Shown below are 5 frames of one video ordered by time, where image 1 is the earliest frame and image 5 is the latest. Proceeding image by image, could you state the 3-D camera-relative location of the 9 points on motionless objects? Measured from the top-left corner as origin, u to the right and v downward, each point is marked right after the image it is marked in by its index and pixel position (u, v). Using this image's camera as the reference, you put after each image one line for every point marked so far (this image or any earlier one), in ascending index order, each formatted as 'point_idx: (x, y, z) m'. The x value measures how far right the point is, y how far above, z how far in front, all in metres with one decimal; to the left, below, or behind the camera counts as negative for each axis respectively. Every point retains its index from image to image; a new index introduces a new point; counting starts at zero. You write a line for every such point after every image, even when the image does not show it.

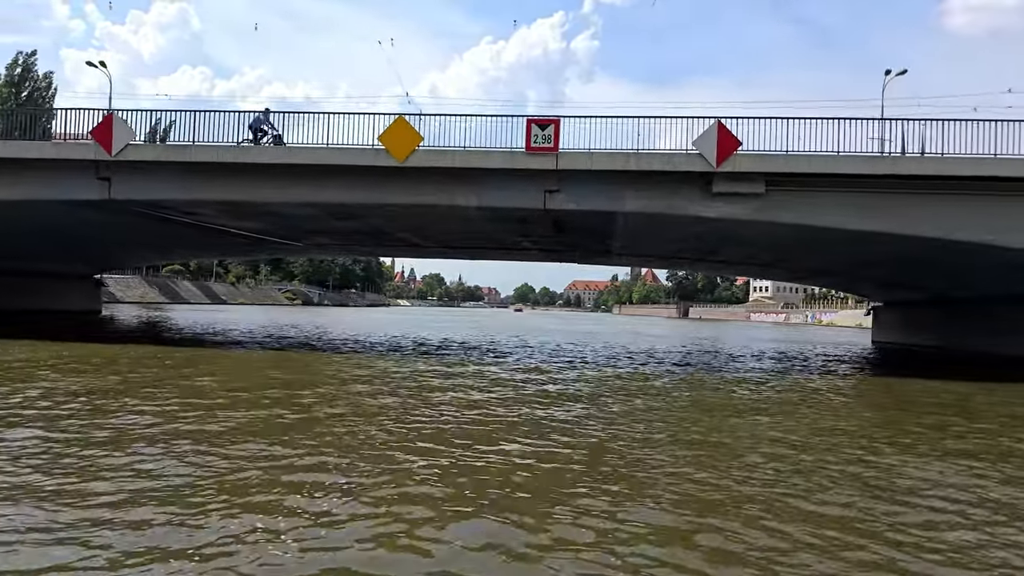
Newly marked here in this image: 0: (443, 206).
0: (-1.7, +2.0, +16.4) m
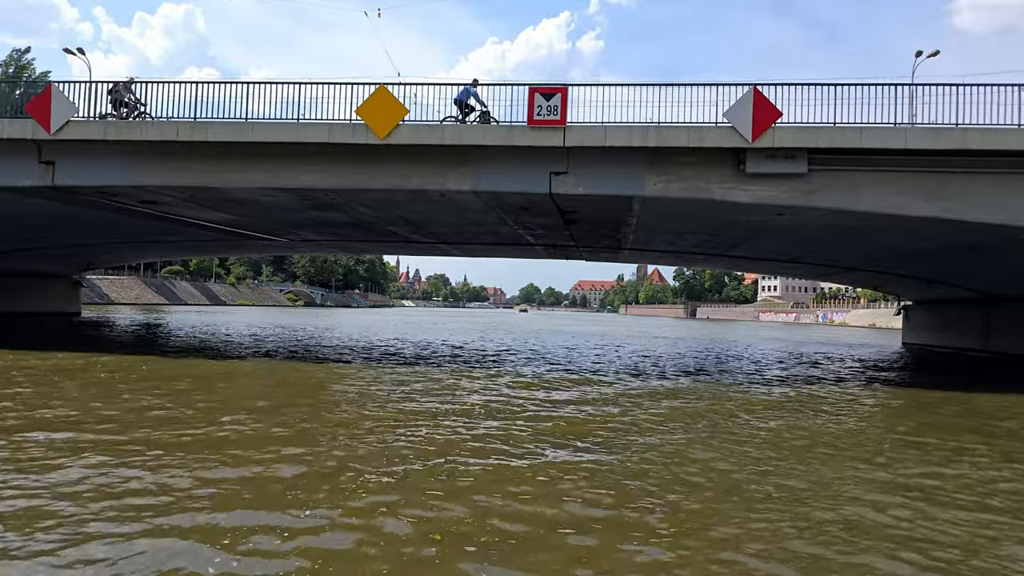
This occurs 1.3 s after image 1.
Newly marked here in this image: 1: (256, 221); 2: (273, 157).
0: (-1.7, +2.0, +14.2) m
1: (-7.3, +1.9, +19.5) m
2: (-4.9, +2.7, +14.1) m
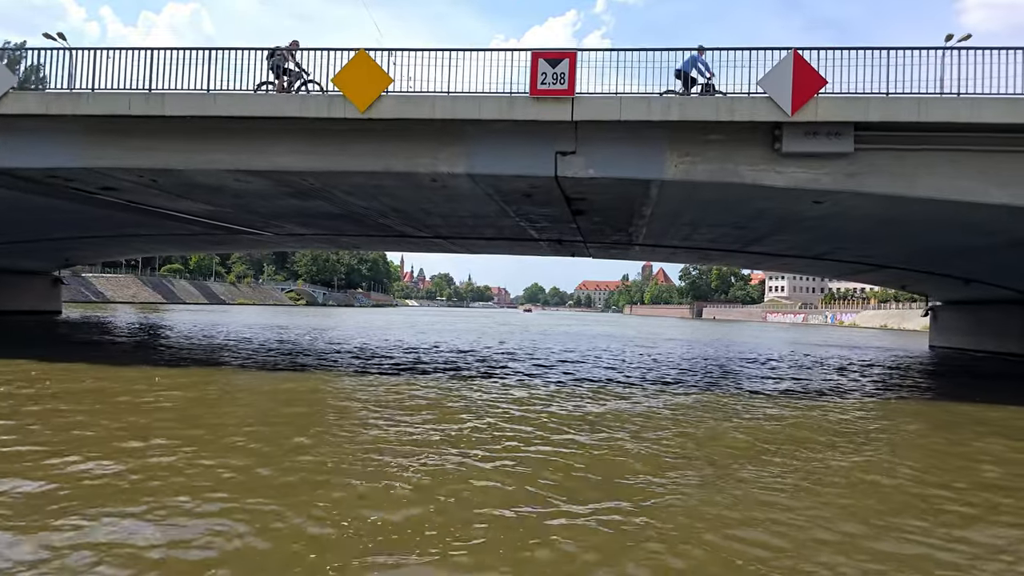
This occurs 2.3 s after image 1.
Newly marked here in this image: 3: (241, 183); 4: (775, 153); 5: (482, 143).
0: (-1.6, +2.1, +12.5) m
1: (-7.3, +2.0, +17.8) m
2: (-4.9, +2.8, +12.4) m
3: (-5.5, +2.1, +13.8) m
4: (+4.5, +2.3, +11.8) m
5: (-0.5, +2.6, +12.2) m
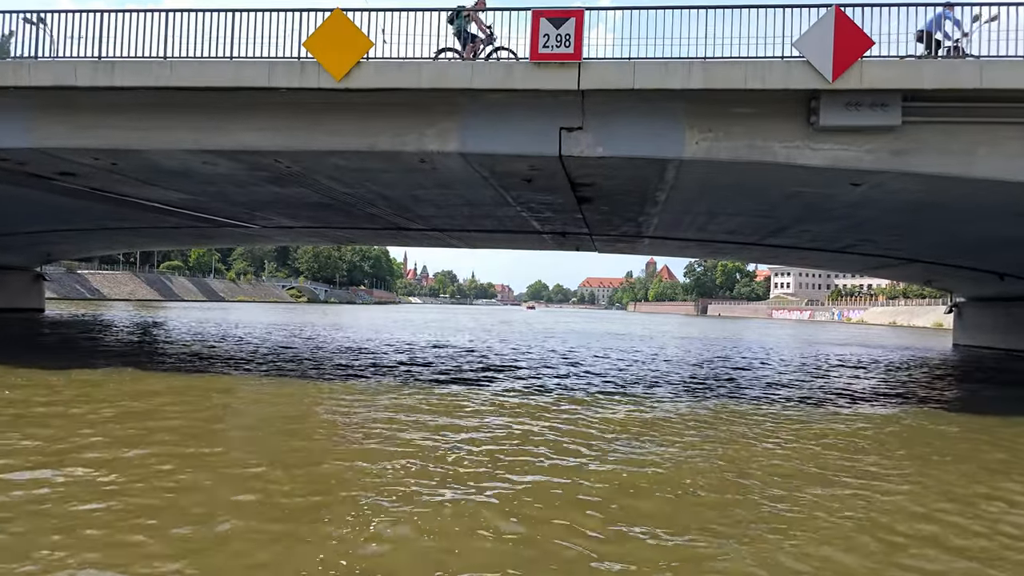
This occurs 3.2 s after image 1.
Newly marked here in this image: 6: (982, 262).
0: (-1.7, +2.2, +11.1) m
1: (-7.3, +2.1, +16.4) m
2: (-5.0, +2.9, +11.0) m
3: (-5.5, +2.2, +12.4) m
4: (+4.5, +2.4, +10.3) m
5: (-0.6, +2.7, +10.8) m
6: (+13.5, +0.7, +19.5) m
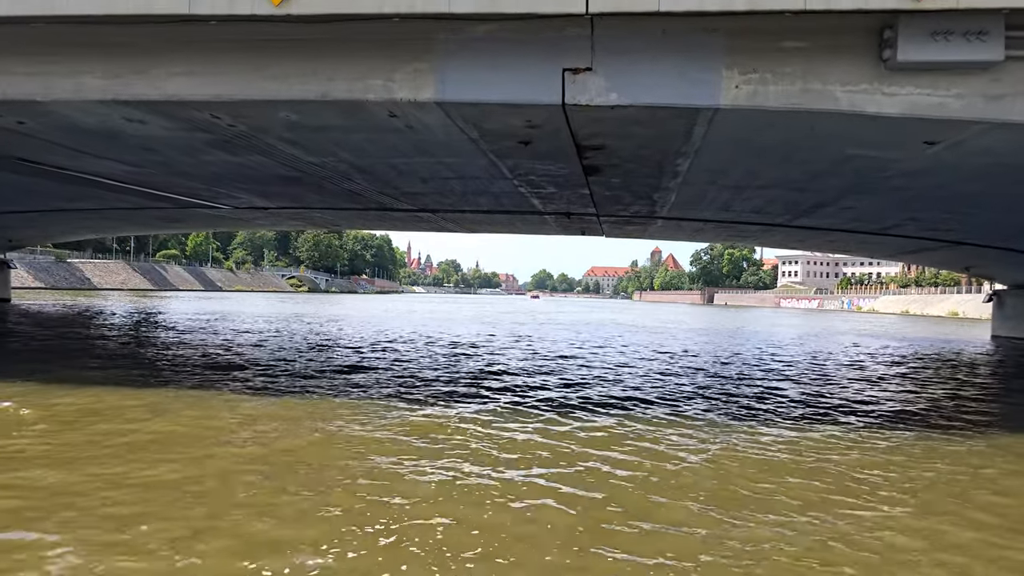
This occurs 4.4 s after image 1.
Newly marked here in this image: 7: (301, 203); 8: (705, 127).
0: (-1.8, +2.4, +8.9) m
1: (-7.3, +2.4, +14.2) m
2: (-5.1, +3.1, +8.8) m
3: (-5.6, +2.4, +10.2) m
4: (+4.4, +2.6, +8.1) m
5: (-0.7, +2.9, +8.6) m
6: (+13.5, +1.1, +17.2) m
7: (-5.8, +2.3, +18.7) m
8: (+2.6, +2.2, +9.3) m
